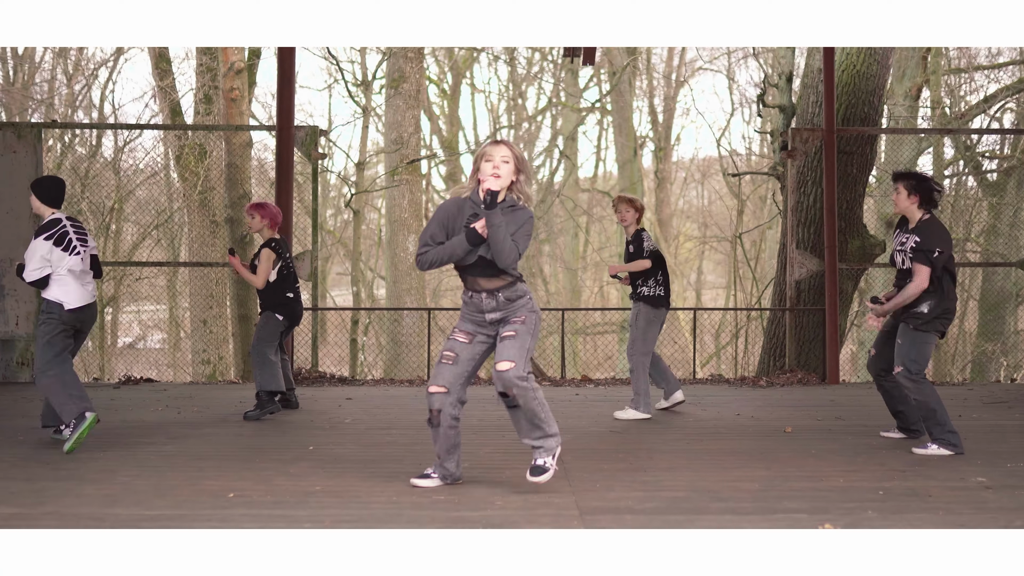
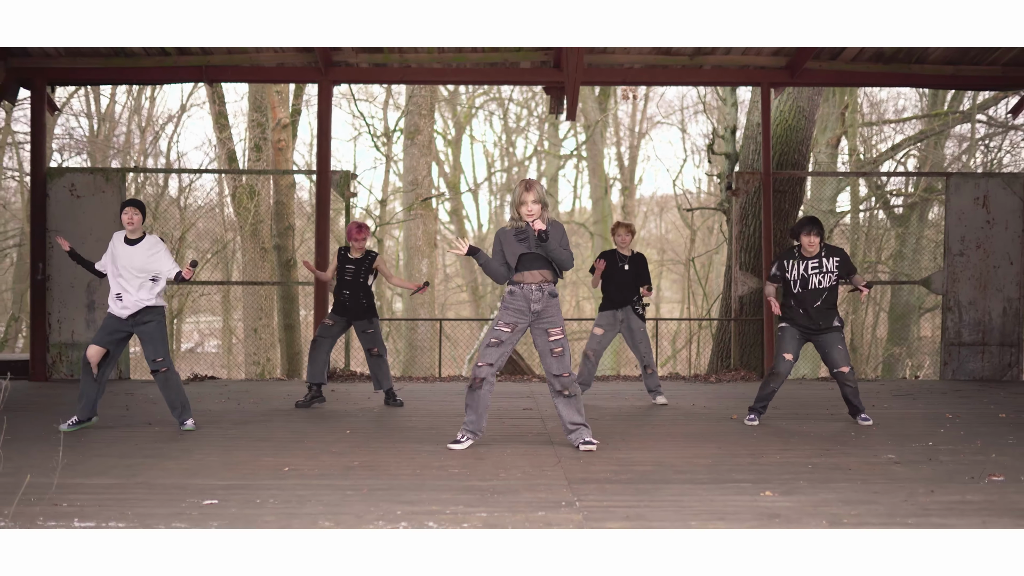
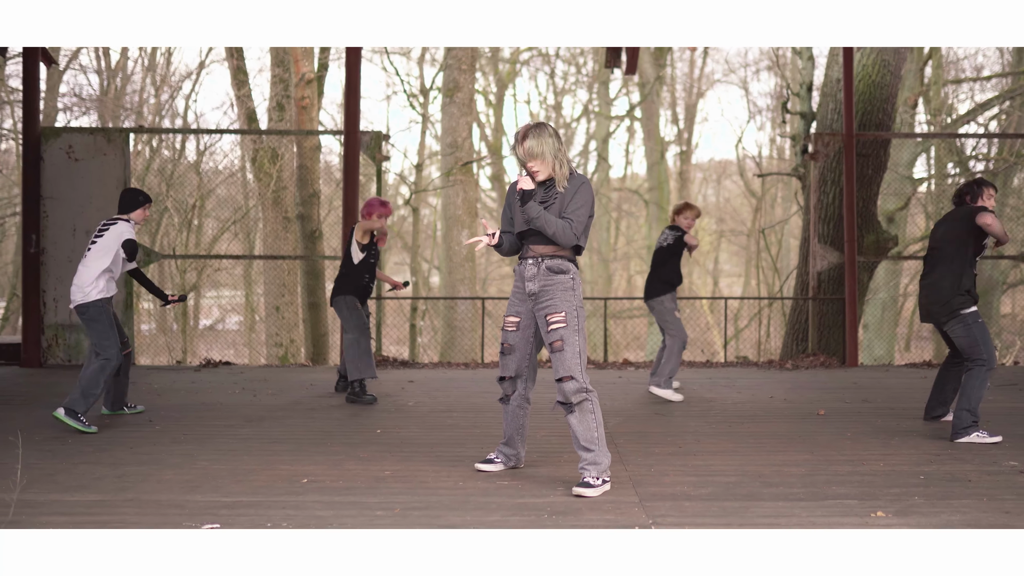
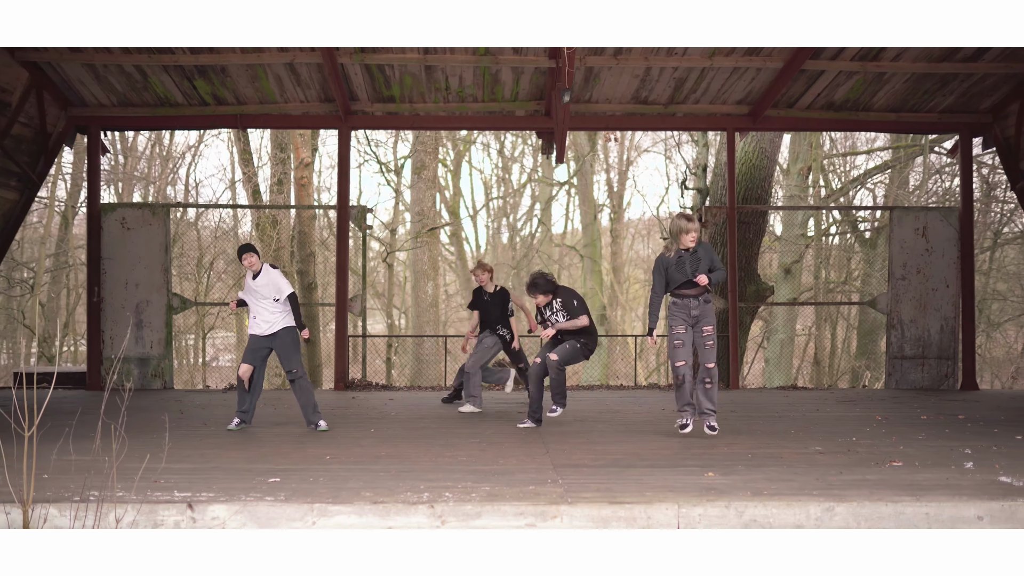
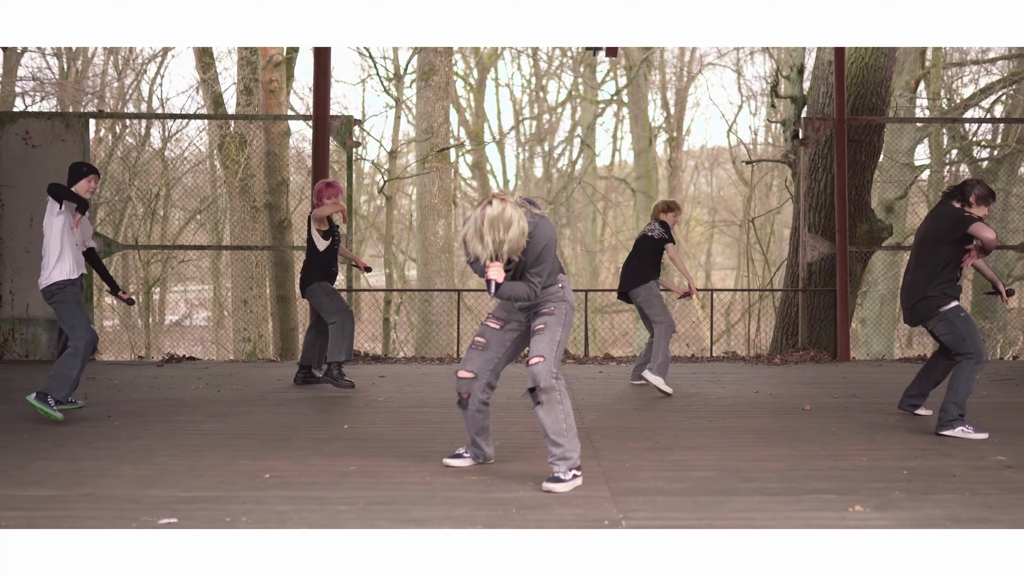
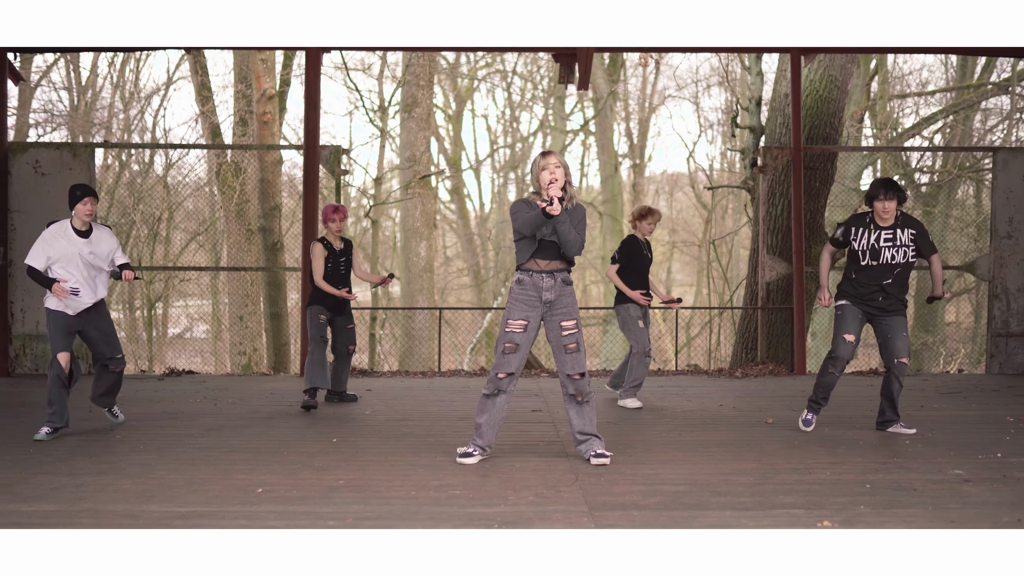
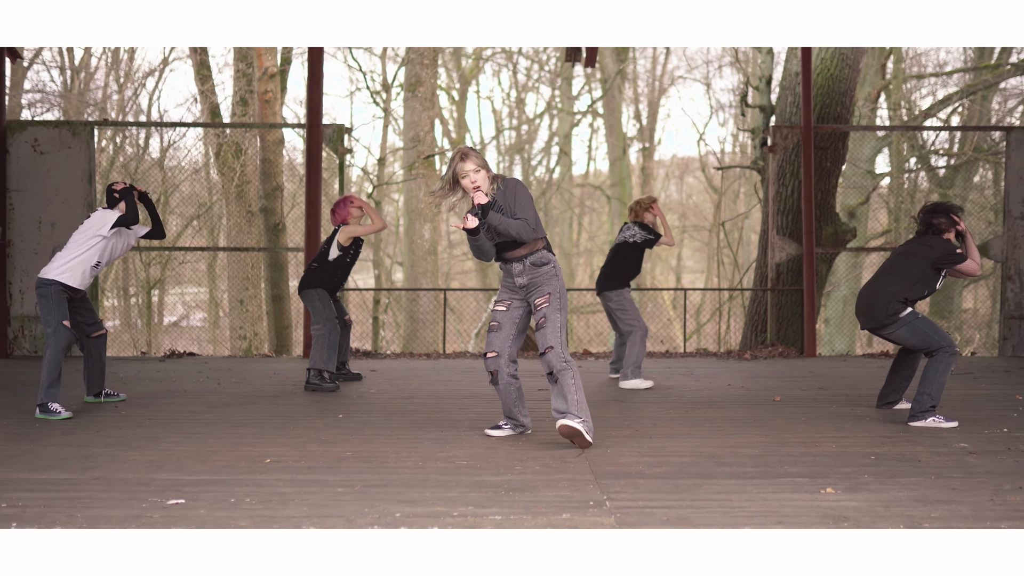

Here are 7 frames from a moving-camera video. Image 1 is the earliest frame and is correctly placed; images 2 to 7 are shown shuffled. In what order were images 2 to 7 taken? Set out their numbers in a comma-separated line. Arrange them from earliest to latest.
5, 3, 7, 6, 2, 4
